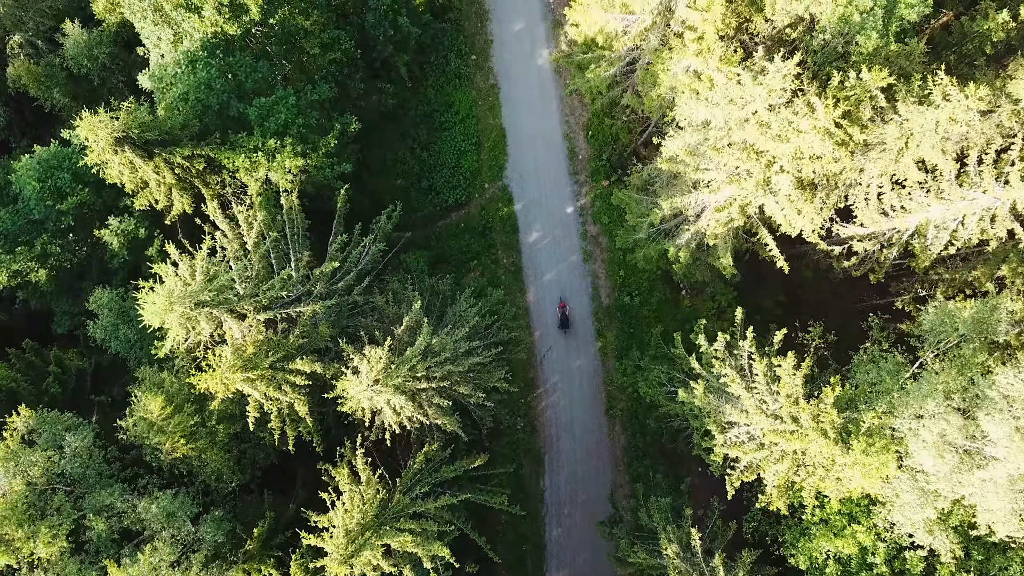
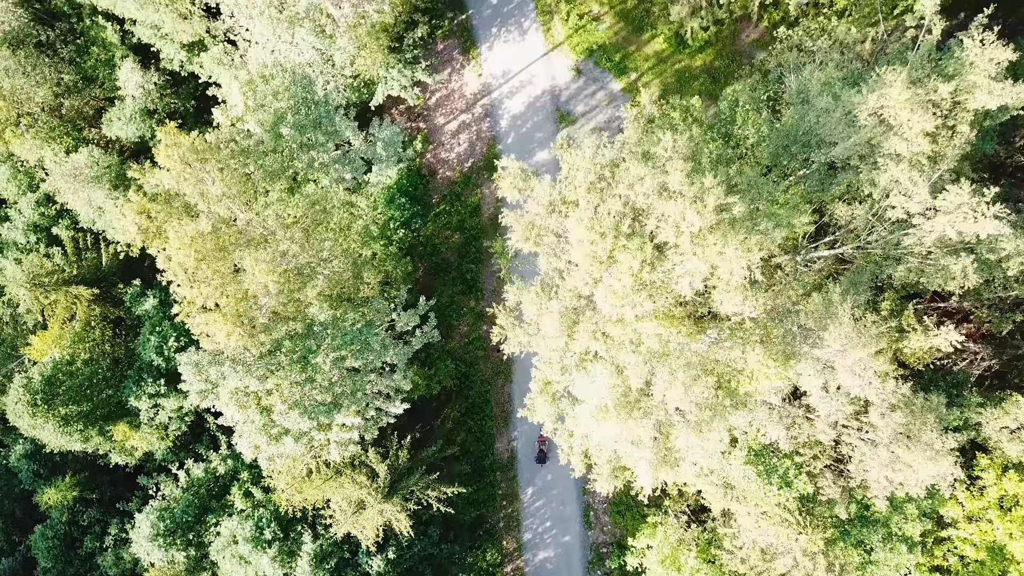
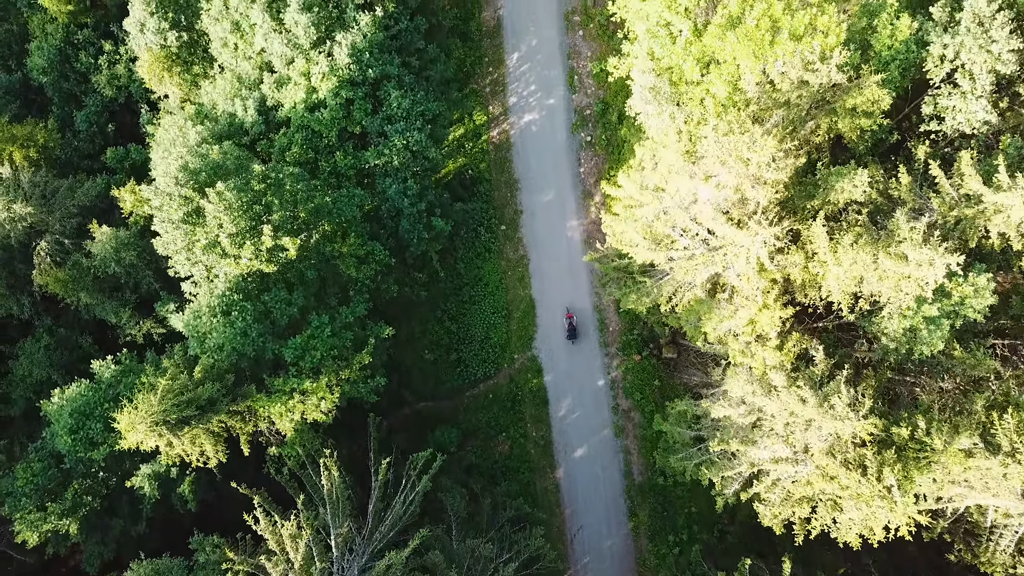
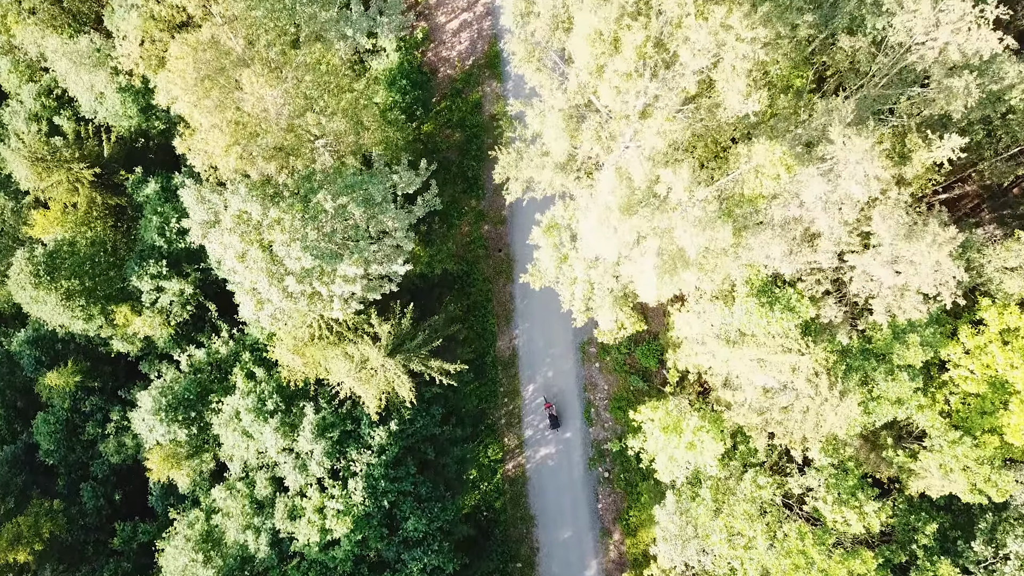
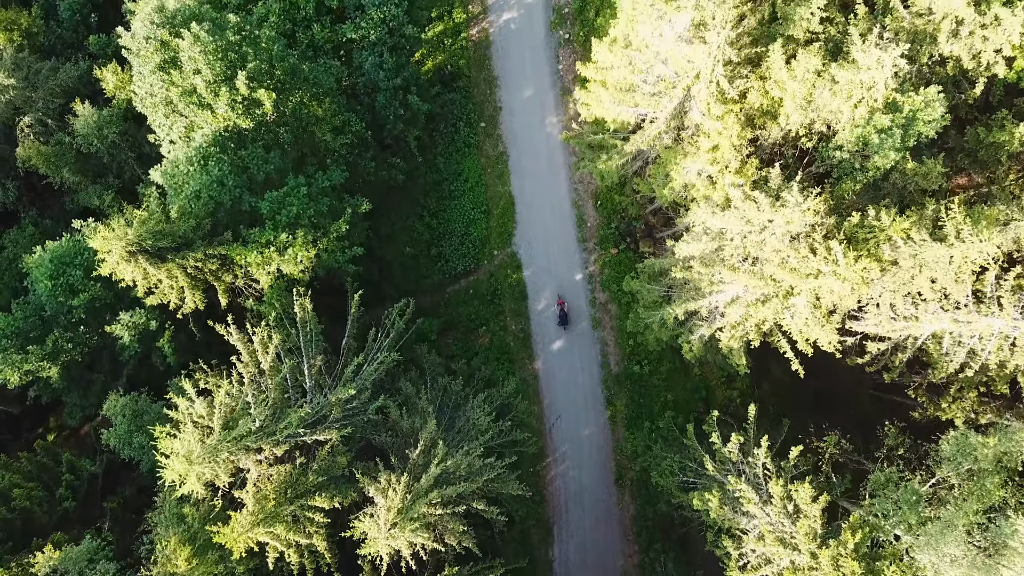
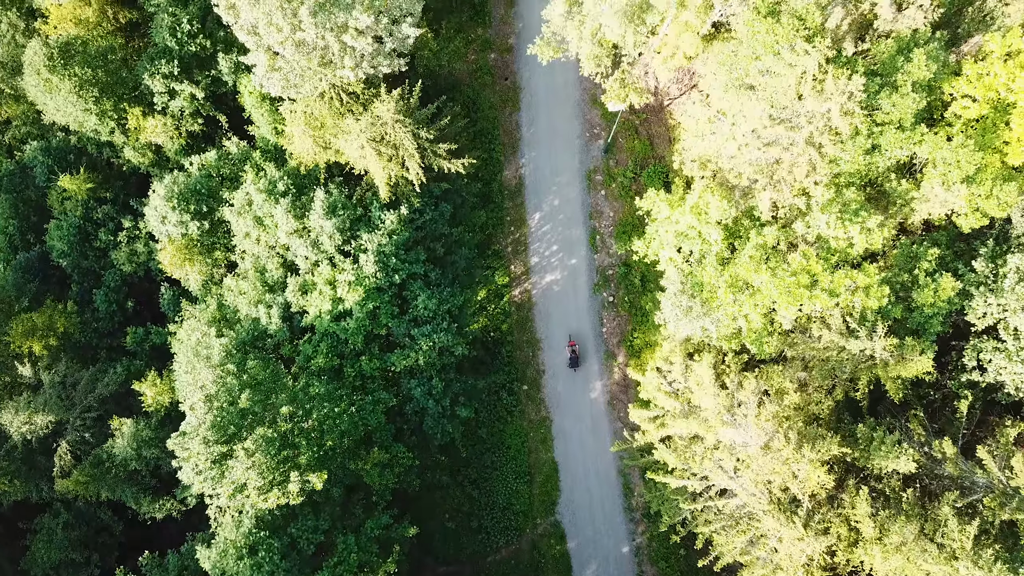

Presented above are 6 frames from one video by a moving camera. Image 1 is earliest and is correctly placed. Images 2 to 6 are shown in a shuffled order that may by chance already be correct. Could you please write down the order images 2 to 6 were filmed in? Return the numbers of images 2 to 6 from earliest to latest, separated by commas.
5, 3, 6, 4, 2
